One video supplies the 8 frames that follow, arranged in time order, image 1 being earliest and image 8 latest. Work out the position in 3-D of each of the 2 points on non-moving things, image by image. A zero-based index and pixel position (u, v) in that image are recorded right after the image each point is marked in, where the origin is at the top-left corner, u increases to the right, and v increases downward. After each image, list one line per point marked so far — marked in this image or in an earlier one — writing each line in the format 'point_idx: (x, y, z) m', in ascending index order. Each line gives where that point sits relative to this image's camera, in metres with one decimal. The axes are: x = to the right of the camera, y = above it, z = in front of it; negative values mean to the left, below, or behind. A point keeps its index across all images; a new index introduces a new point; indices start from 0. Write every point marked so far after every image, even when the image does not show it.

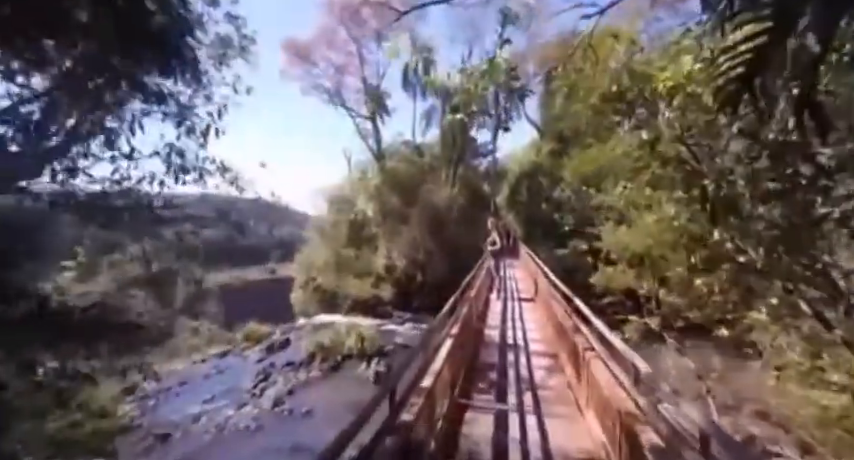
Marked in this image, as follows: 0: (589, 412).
0: (+1.7, -1.9, +3.8) m
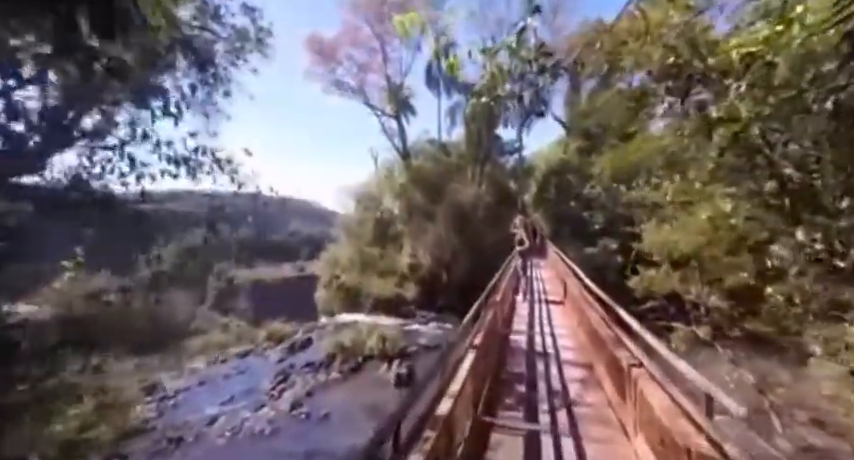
0: (+1.9, -1.8, +3.3) m
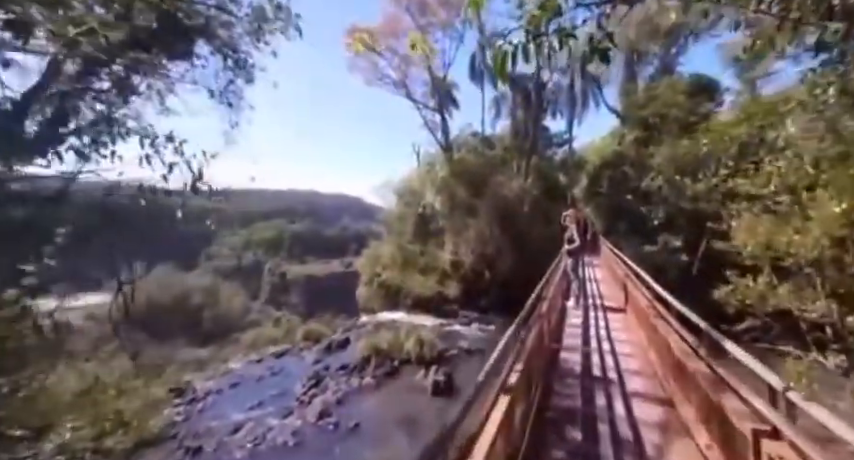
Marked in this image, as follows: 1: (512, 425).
0: (+2.0, -1.8, +2.3) m
1: (+0.7, -1.5, +2.9) m
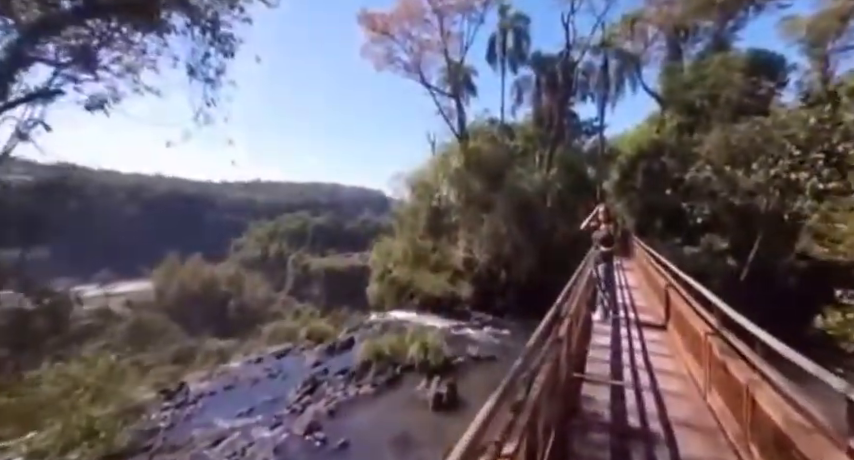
0: (+1.8, -1.8, +1.4) m
1: (+0.5, -1.5, +2.1) m
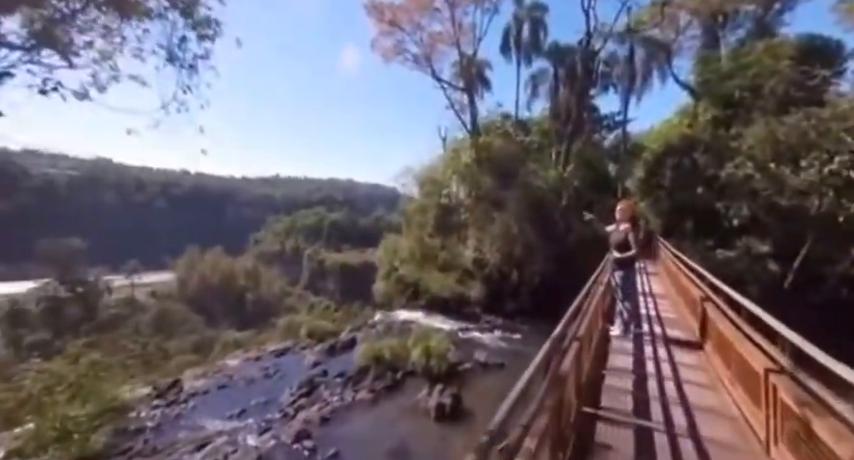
0: (+1.5, -1.8, +0.8) m
1: (+0.3, -1.5, +1.5) m
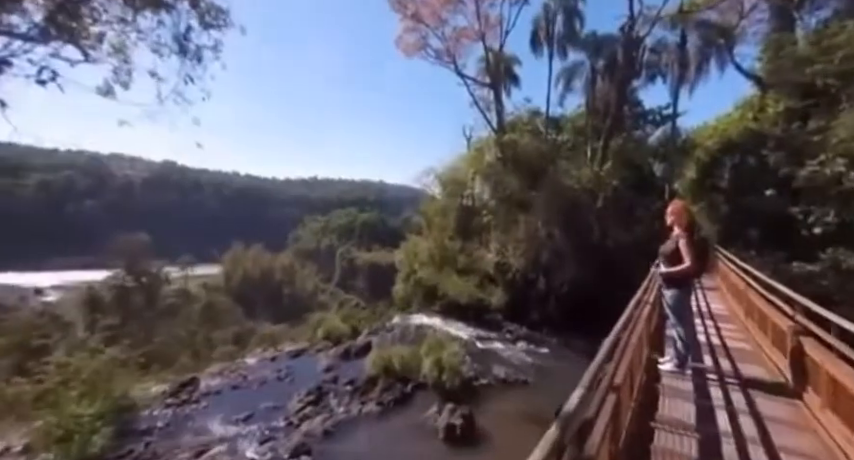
0: (+1.2, -1.9, +0.1) m
1: (+0.1, -1.5, +1.0) m
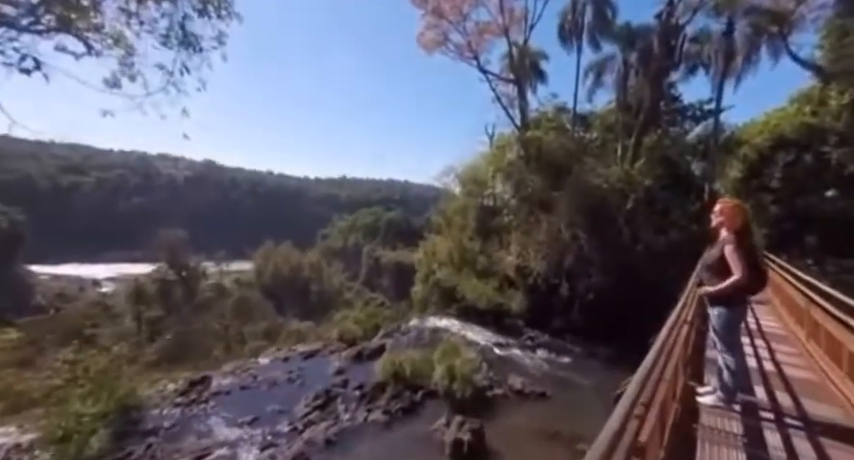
0: (+0.9, -1.9, -0.3) m
1: (-0.2, -1.6, +0.6) m
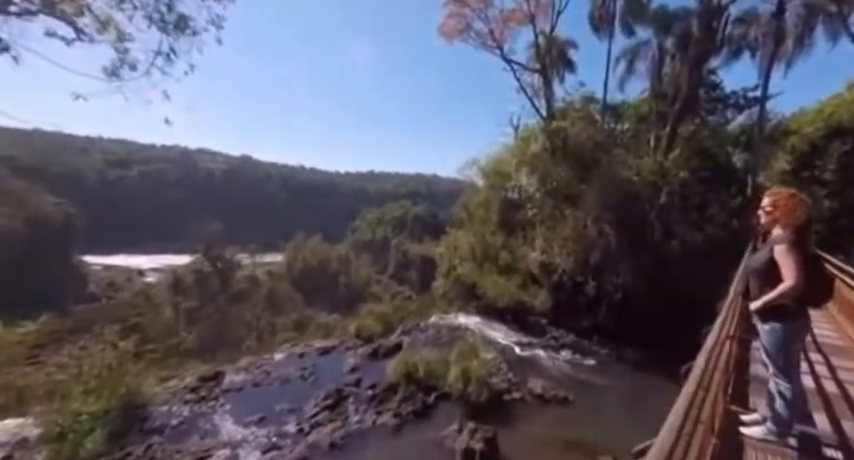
0: (+0.6, -1.9, -0.7) m
1: (-0.4, -1.5, +0.3) m
